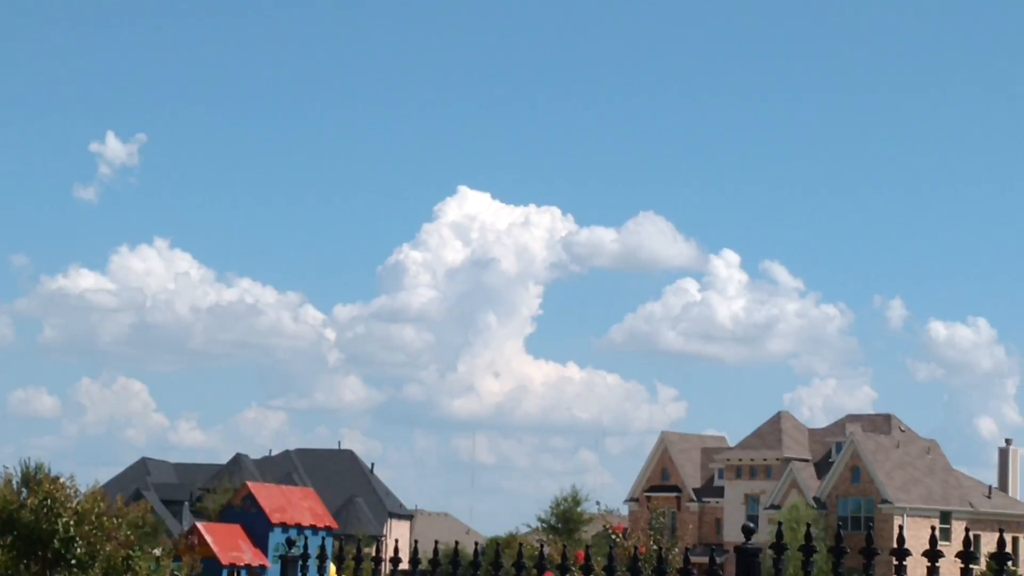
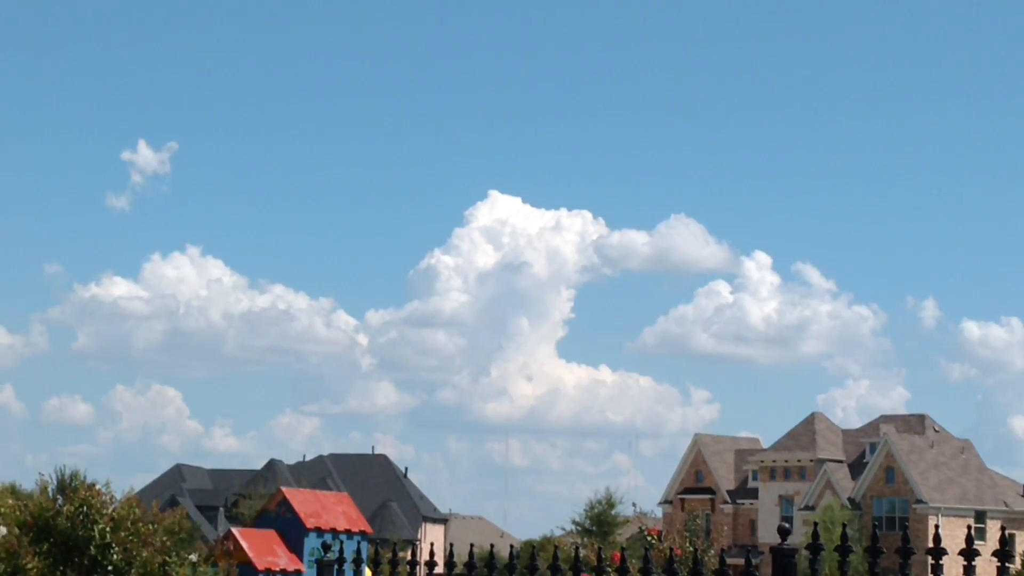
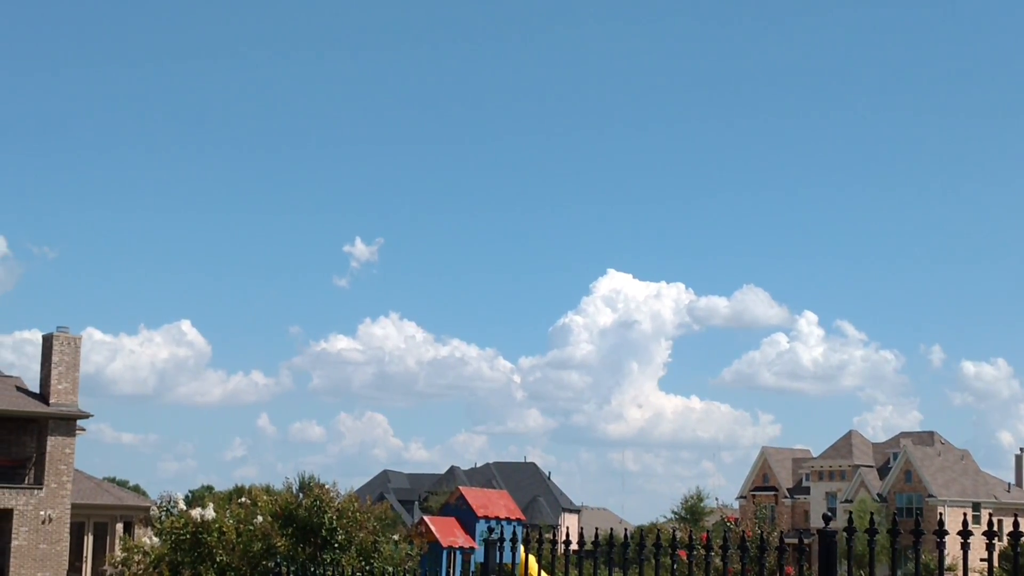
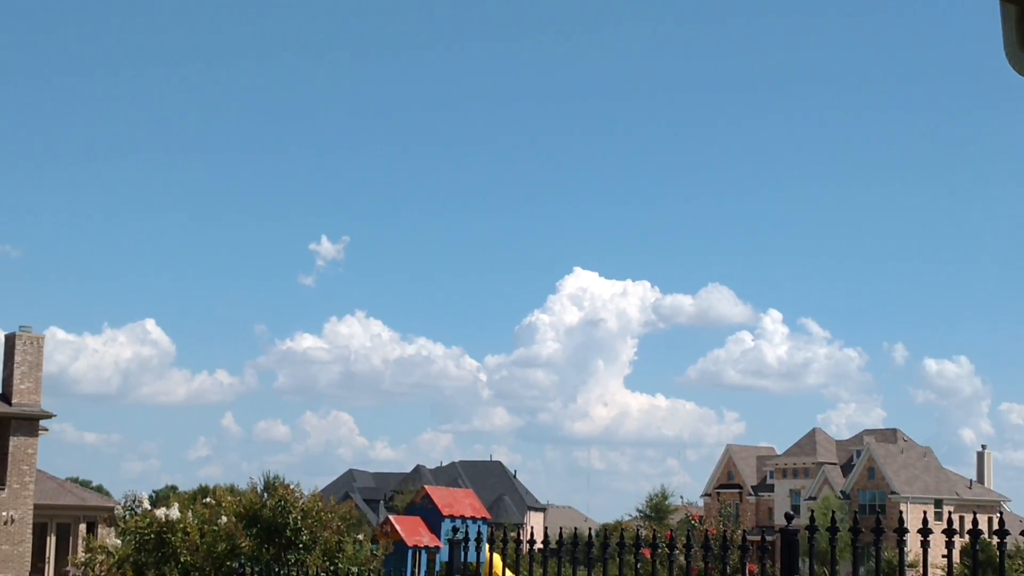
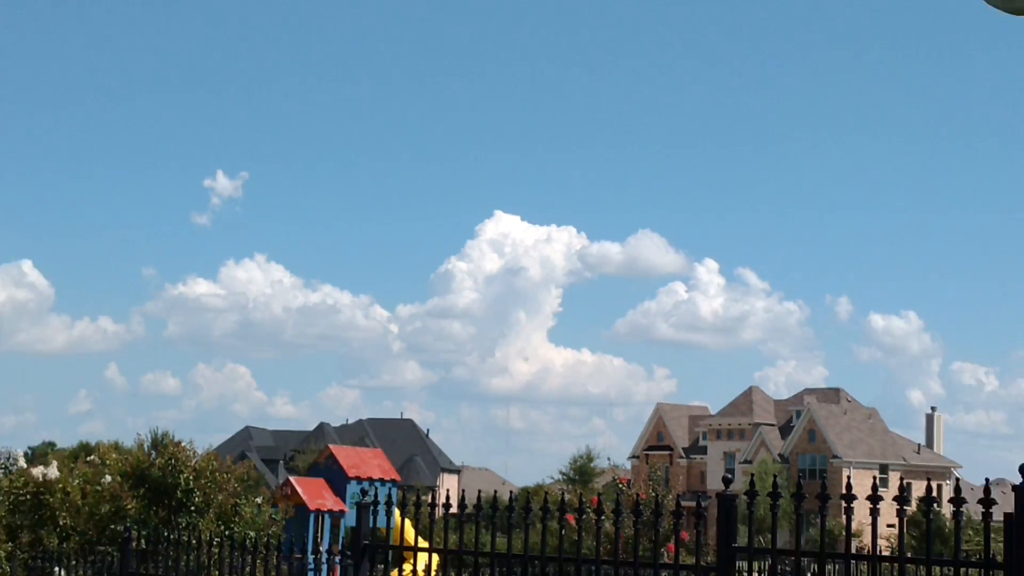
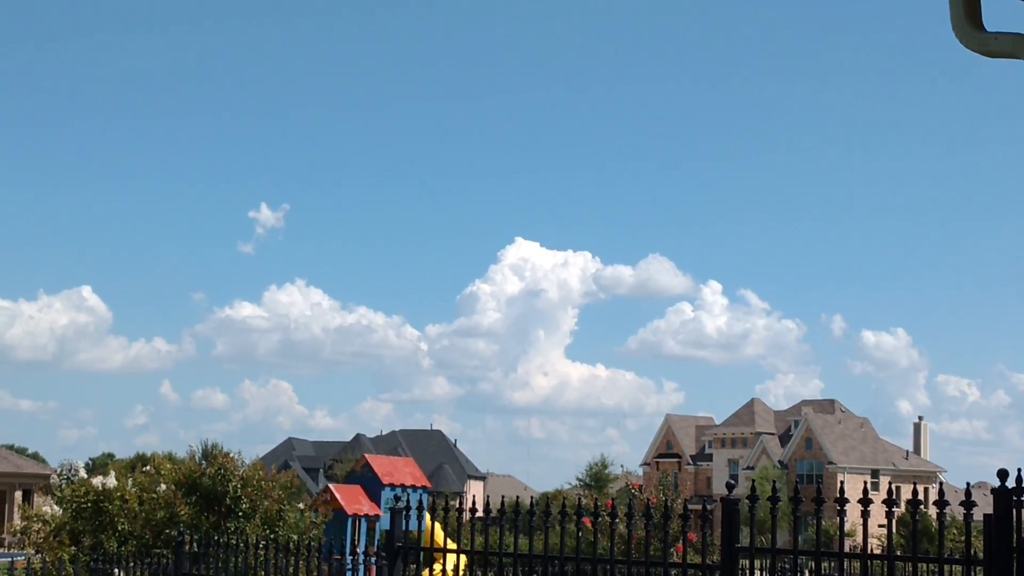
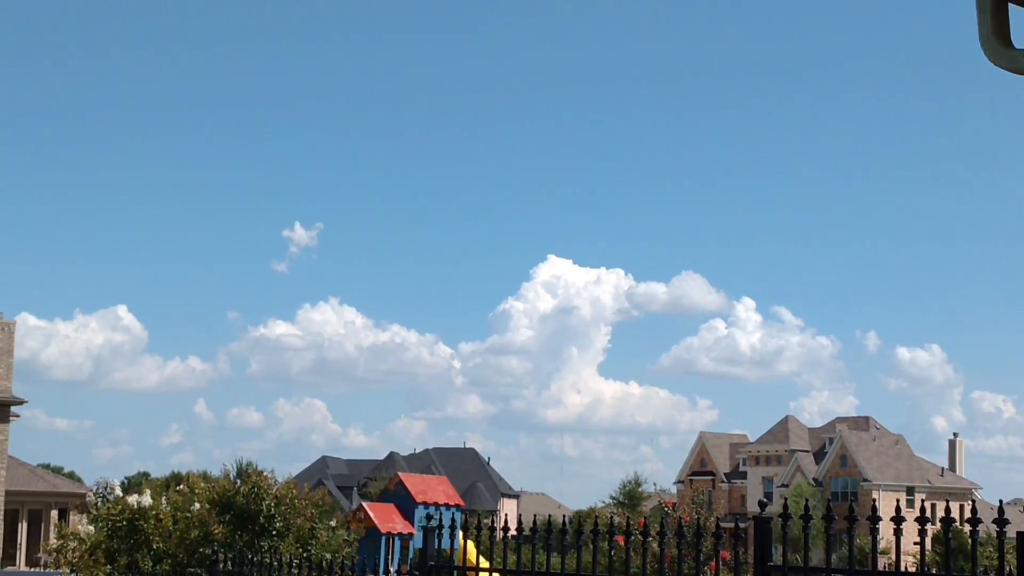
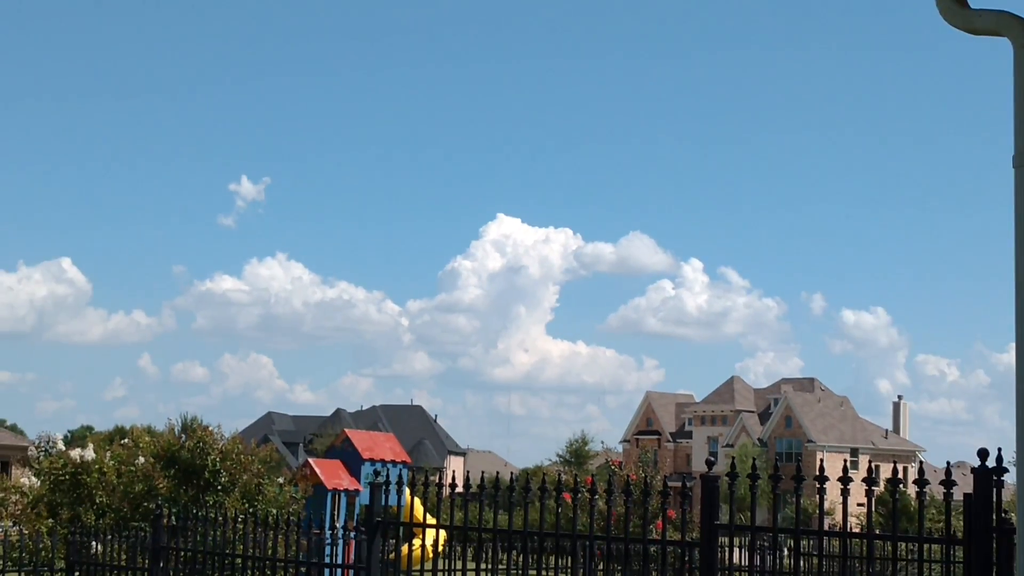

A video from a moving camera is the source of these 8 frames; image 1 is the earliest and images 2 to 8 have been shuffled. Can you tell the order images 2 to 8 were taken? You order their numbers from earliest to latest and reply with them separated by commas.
2, 5, 8, 6, 7, 4, 3
